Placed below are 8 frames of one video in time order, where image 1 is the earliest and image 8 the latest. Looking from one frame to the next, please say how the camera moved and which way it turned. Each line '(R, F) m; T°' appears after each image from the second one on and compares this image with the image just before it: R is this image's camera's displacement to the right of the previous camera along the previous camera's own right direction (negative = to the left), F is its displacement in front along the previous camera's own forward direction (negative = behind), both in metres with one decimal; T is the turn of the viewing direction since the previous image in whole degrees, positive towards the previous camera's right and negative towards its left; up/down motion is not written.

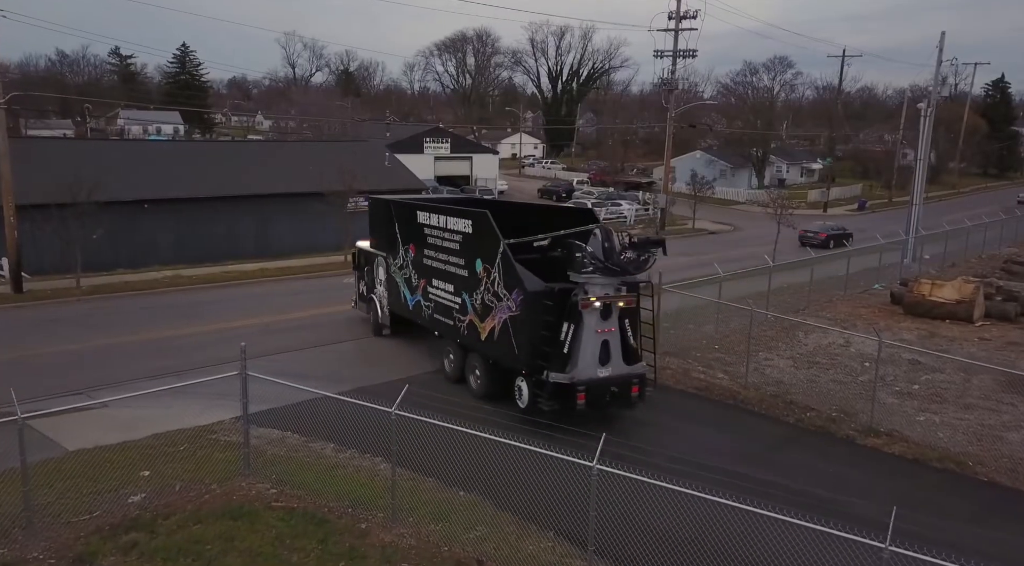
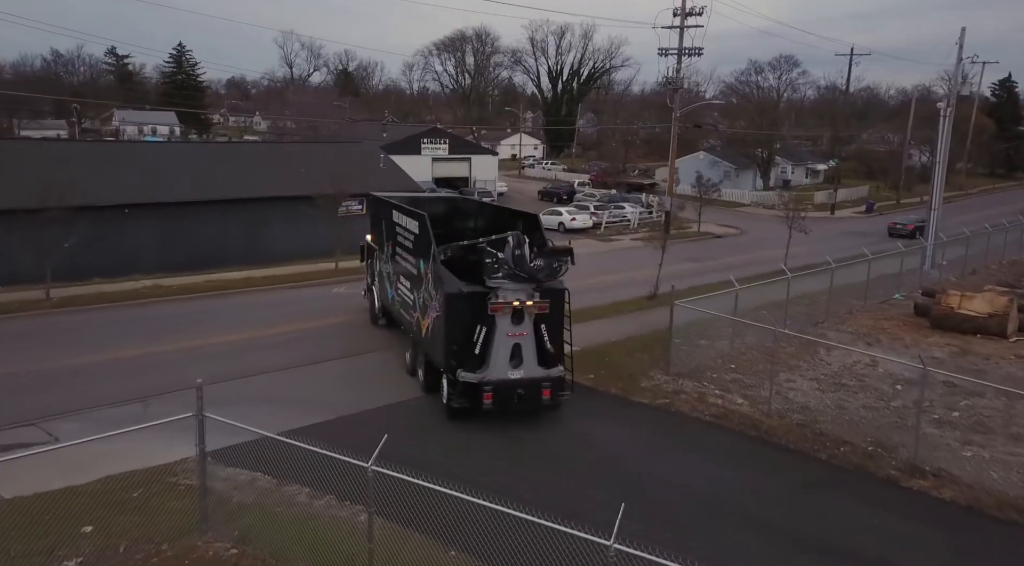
(0.0, +1.2) m; 0°
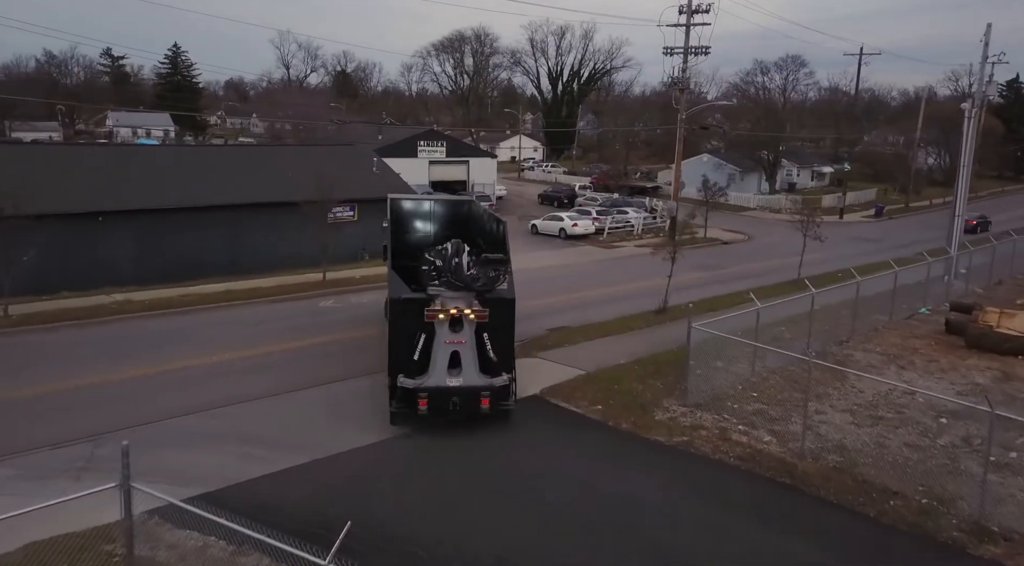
(0.0, +1.4) m; 0°
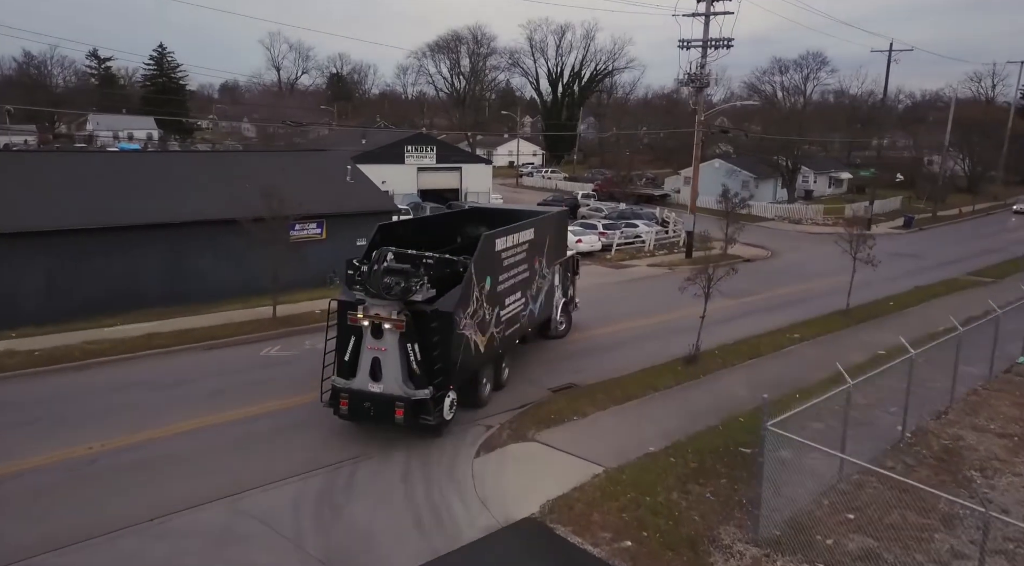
(+0.2, +3.9) m; 0°
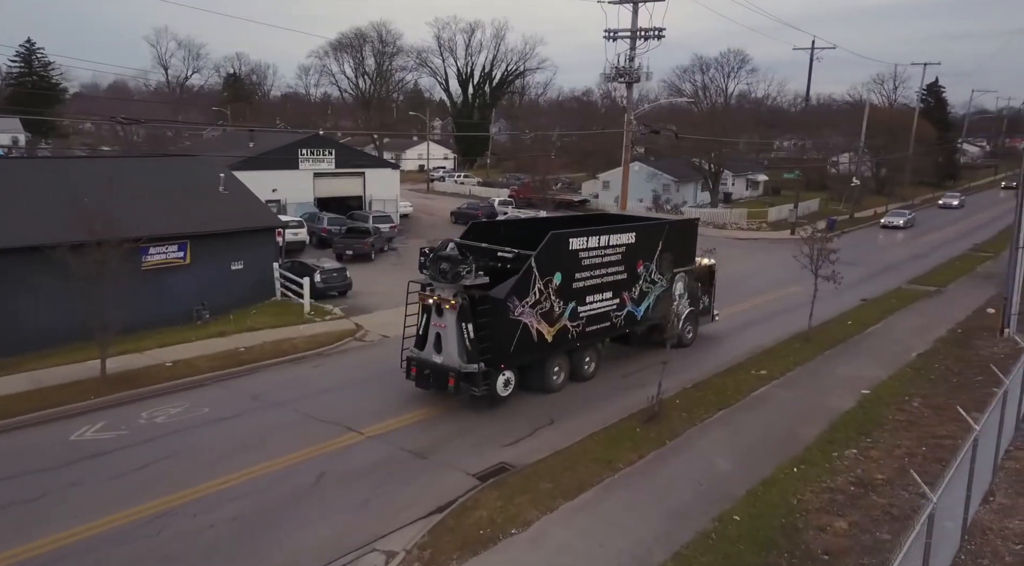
(+0.1, +3.6) m; +7°
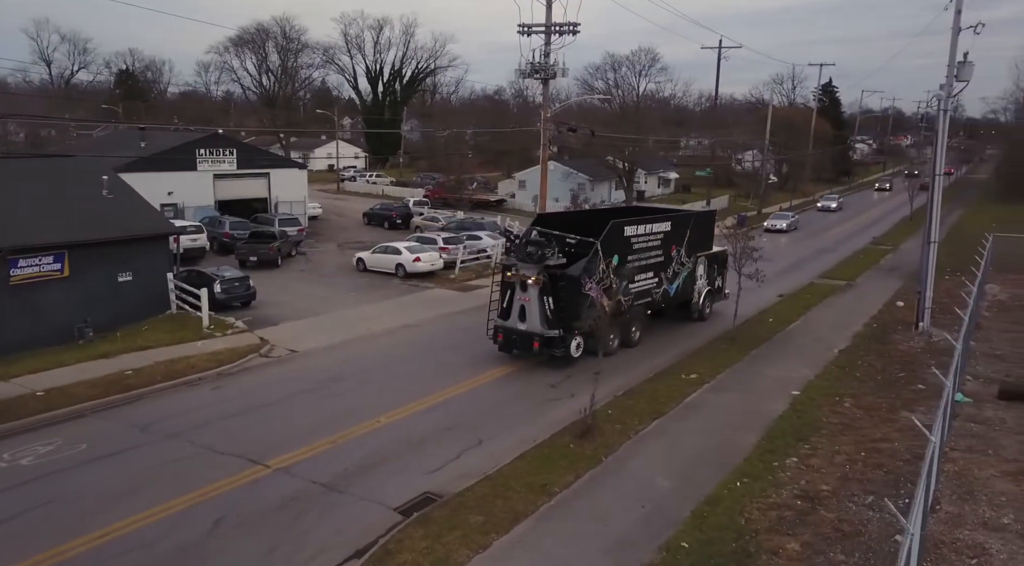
(-0.1, +0.9) m; +7°
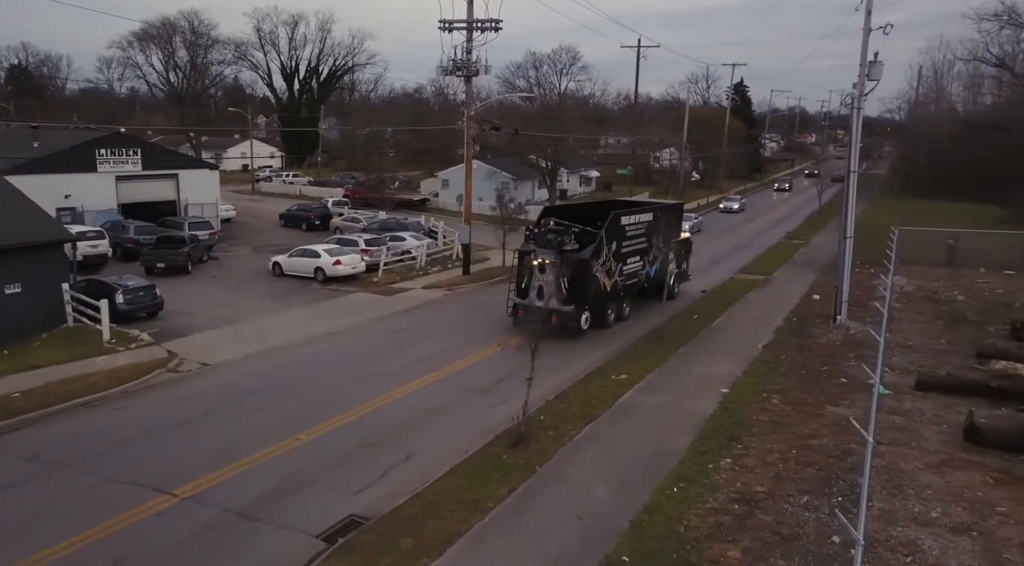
(0.0, +0.5) m; +6°
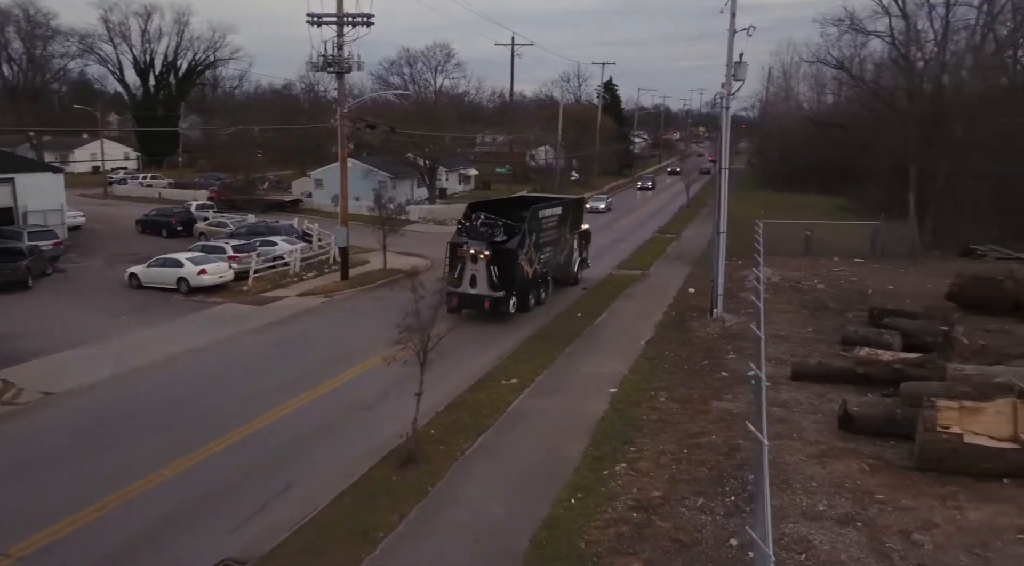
(0.0, +0.5) m; +9°
